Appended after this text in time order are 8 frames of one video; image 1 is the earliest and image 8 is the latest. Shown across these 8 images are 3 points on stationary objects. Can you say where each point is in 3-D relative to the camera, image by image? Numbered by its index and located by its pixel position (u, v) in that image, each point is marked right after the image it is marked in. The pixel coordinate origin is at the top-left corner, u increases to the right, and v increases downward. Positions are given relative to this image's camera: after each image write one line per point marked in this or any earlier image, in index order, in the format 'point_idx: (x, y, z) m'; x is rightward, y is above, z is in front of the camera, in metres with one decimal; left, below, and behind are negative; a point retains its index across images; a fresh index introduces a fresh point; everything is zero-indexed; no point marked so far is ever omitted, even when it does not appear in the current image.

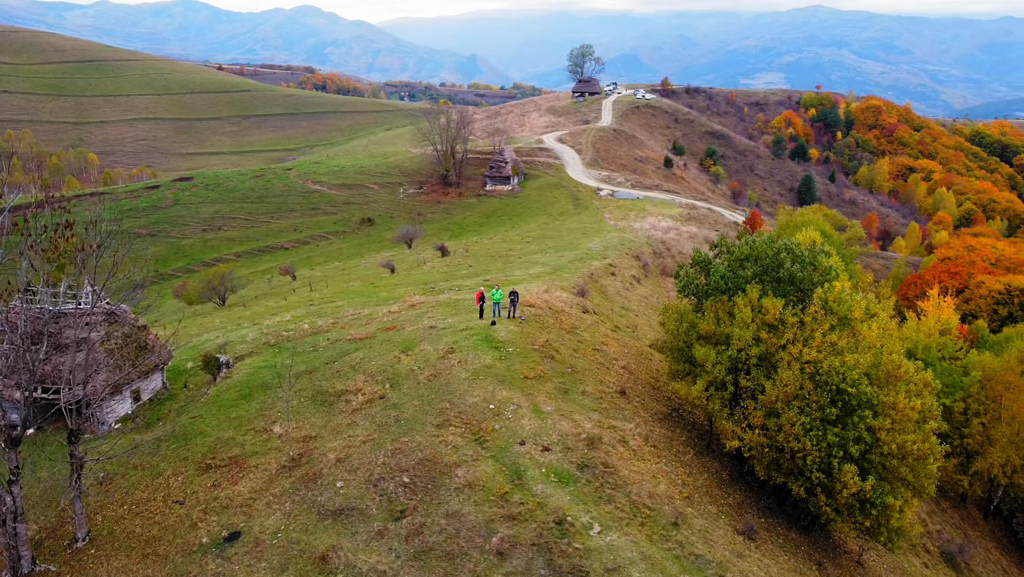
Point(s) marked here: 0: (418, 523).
0: (-2.3, -5.6, +19.6) m
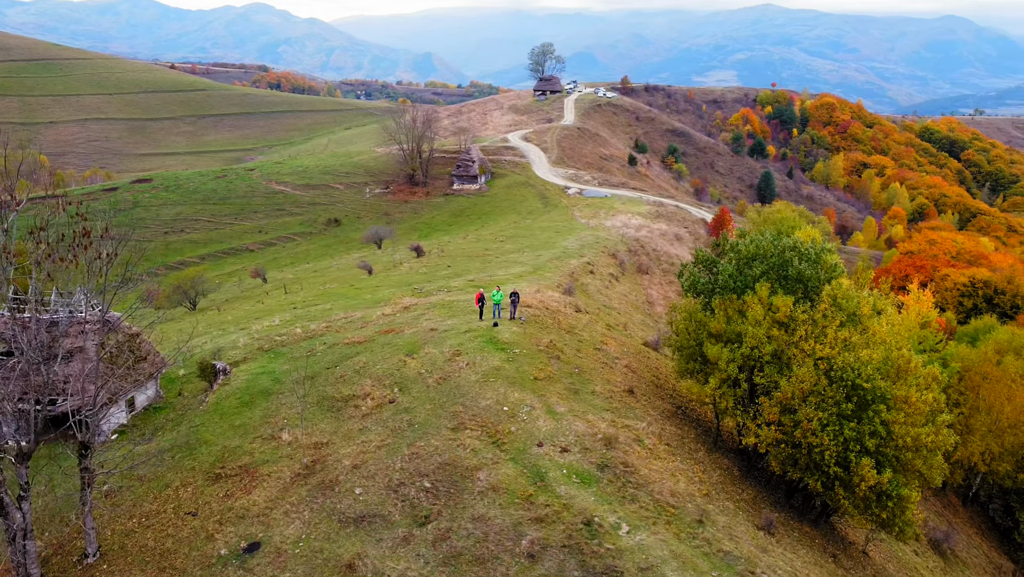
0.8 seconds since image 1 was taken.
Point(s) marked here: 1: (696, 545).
0: (-1.6, -5.7, +19.5) m
1: (+4.2, -5.9, +18.9) m
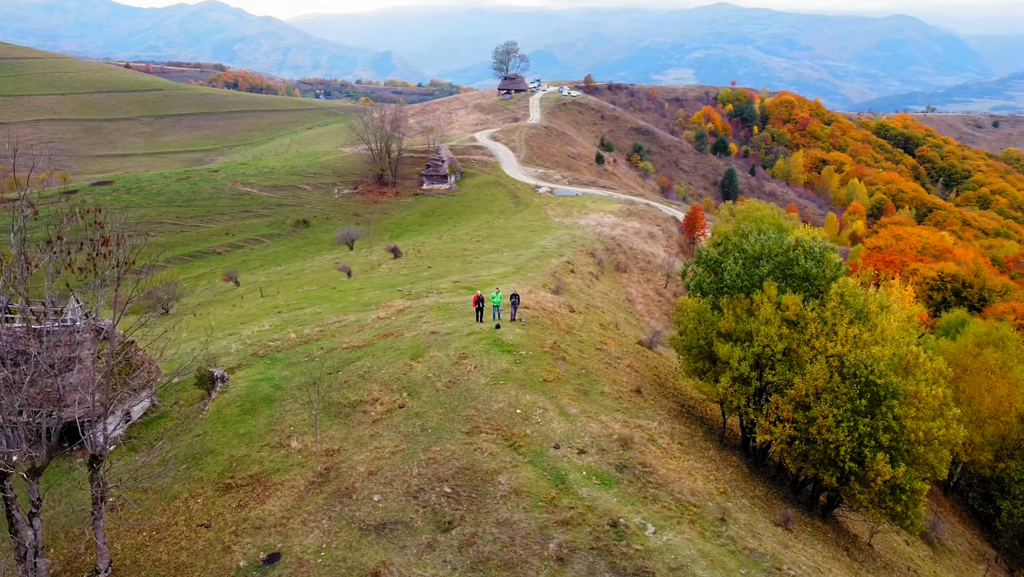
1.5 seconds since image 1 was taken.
0: (-1.0, -5.7, +19.4) m
1: (+4.8, -5.9, +19.1) m
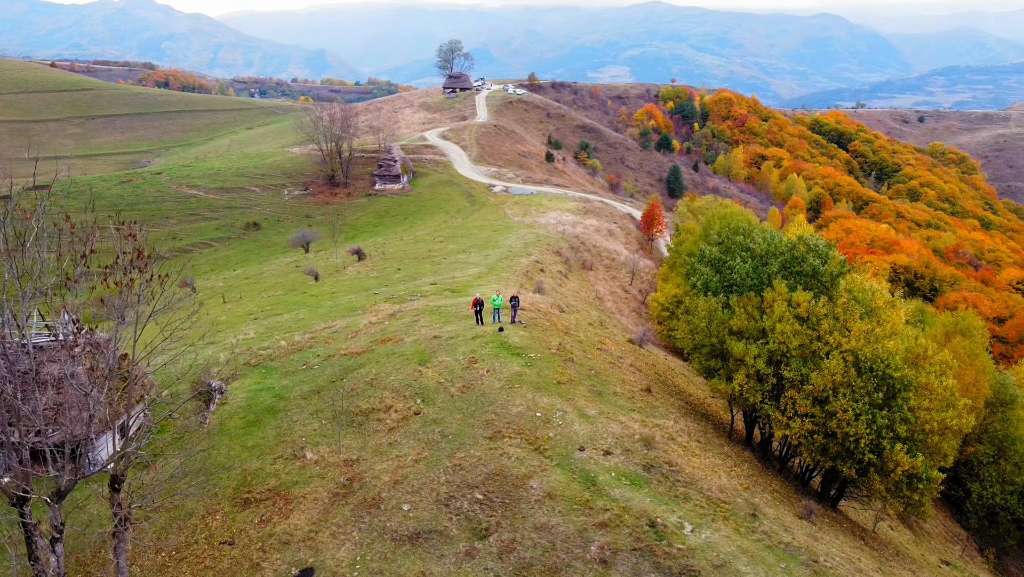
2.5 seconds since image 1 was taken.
0: (-0.1, -5.9, +19.3) m
1: (+5.8, -5.9, +19.4) m
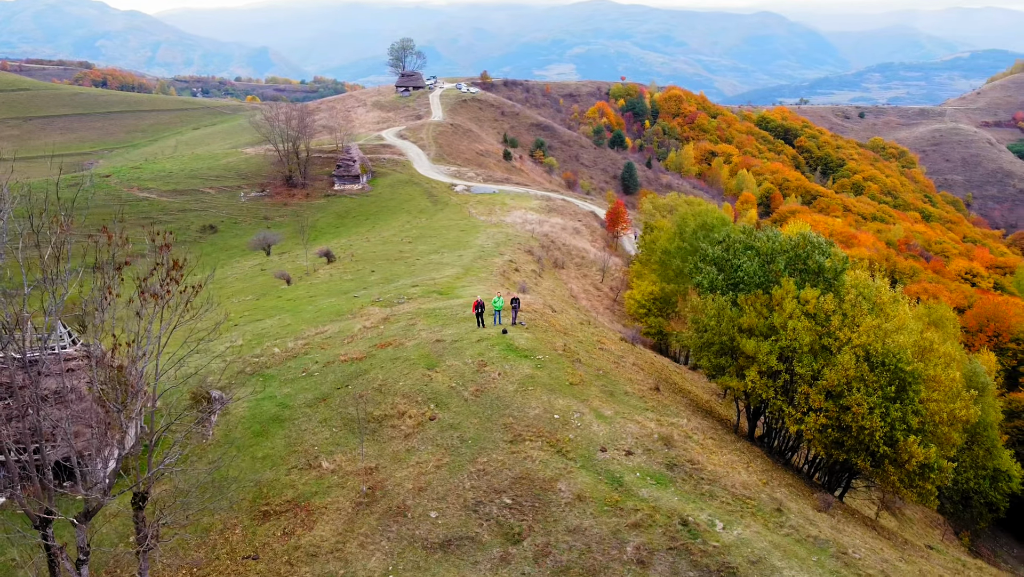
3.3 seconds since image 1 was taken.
0: (+0.7, -6.0, +19.3) m
1: (+6.6, -5.9, +19.7) m
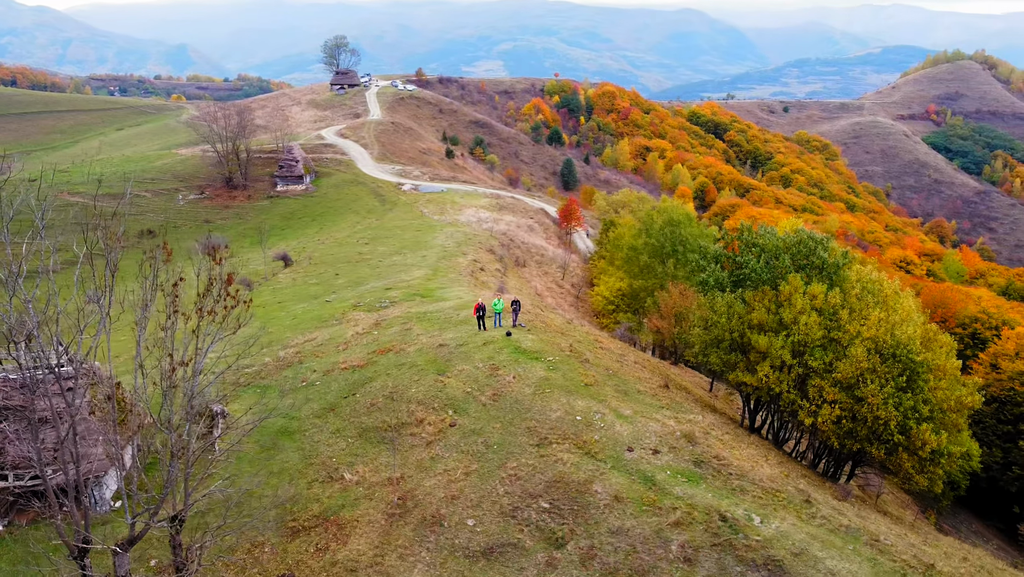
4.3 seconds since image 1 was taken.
0: (+1.7, -6.0, +19.3) m
1: (+7.5, -5.8, +20.3) m
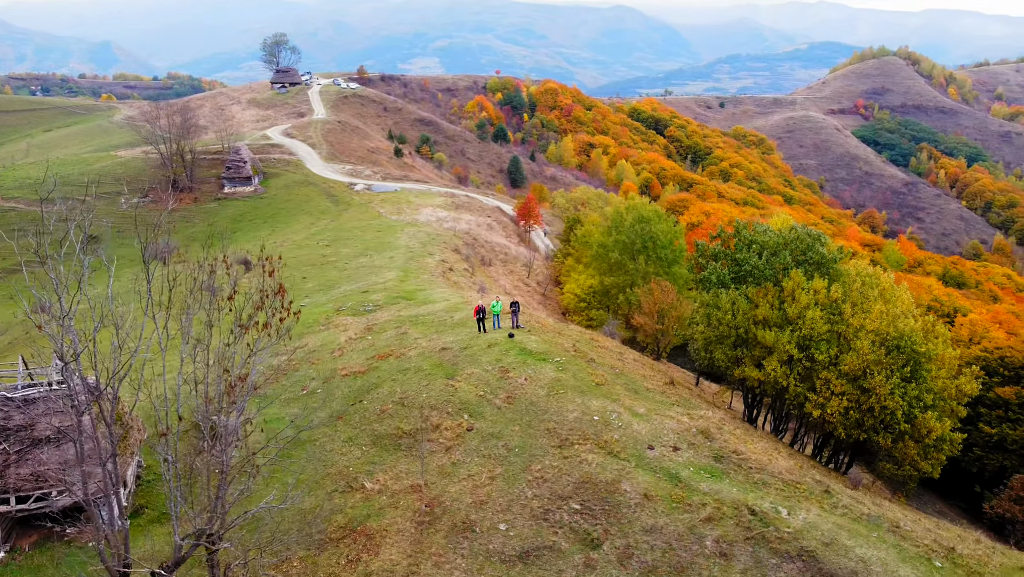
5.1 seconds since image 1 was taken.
0: (+2.6, -6.1, +19.5) m
1: (+8.3, -5.7, +20.8) m
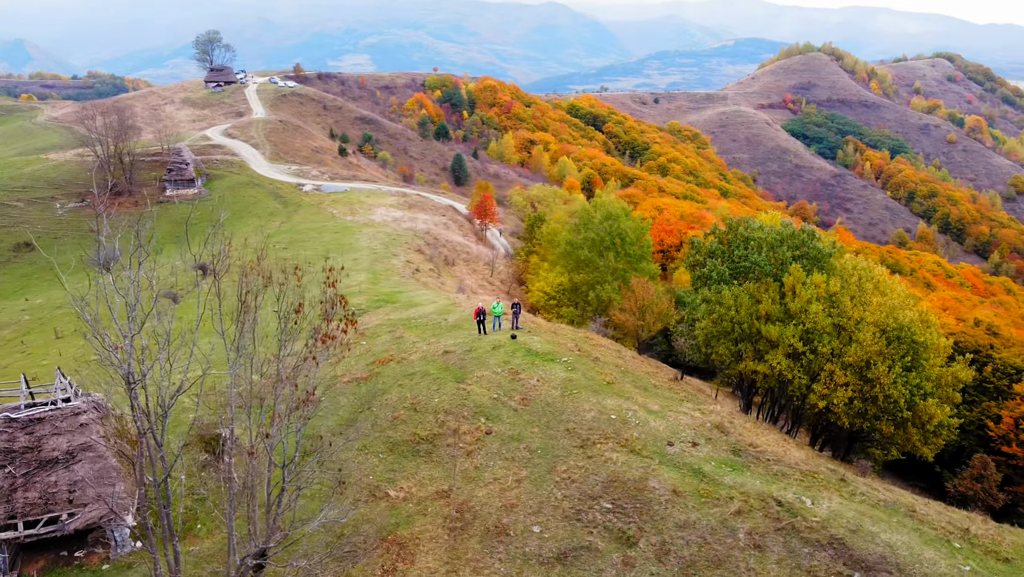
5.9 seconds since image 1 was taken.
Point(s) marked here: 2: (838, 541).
0: (+3.5, -6.1, +19.7) m
1: (+9.1, -5.5, +21.6) m
2: (+7.7, -6.0, +19.6) m
